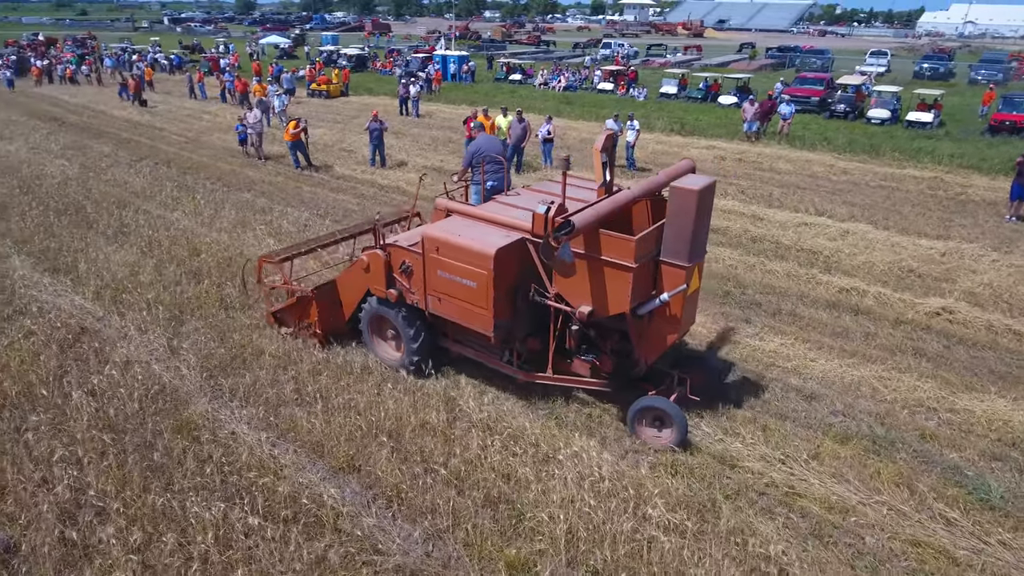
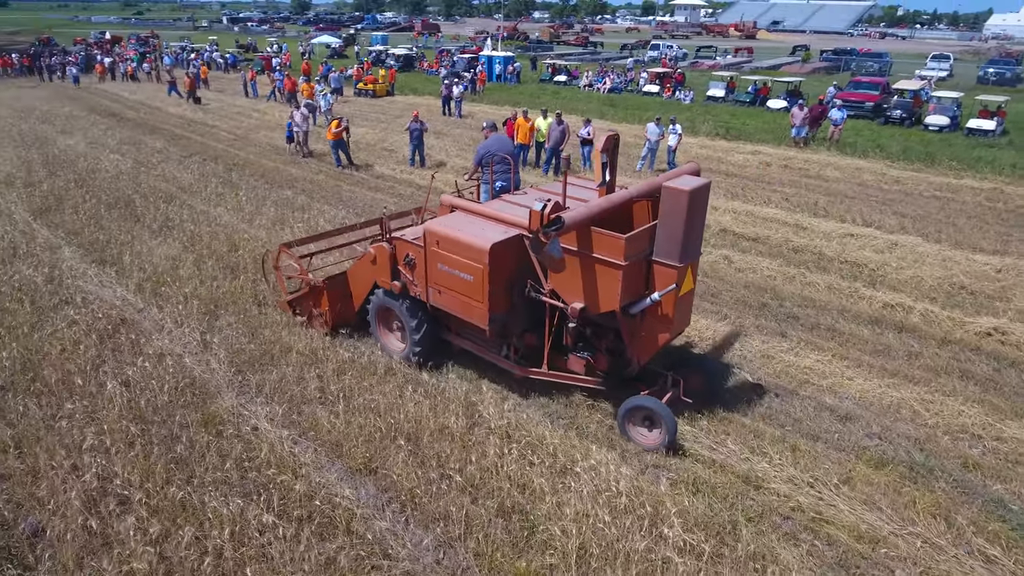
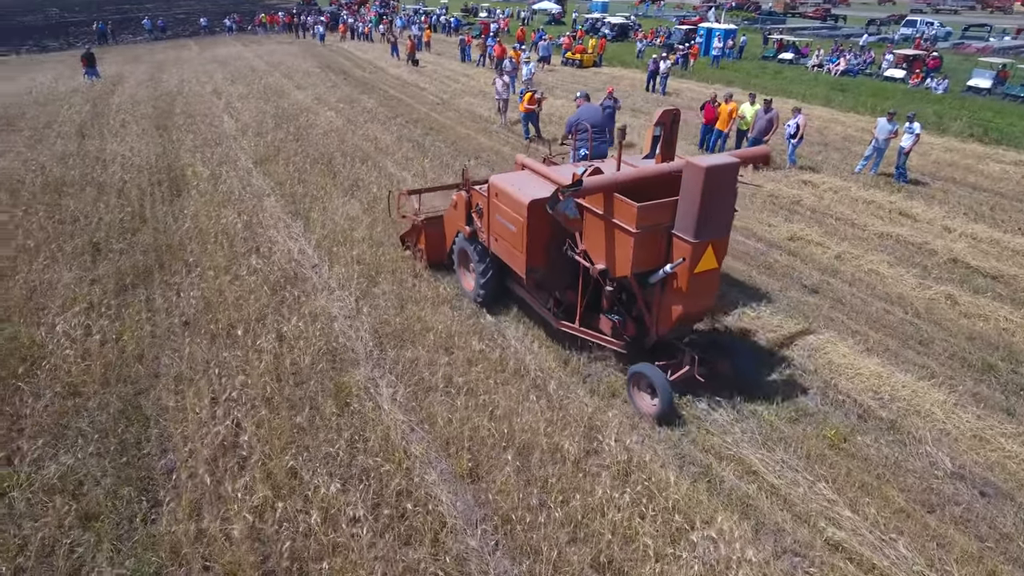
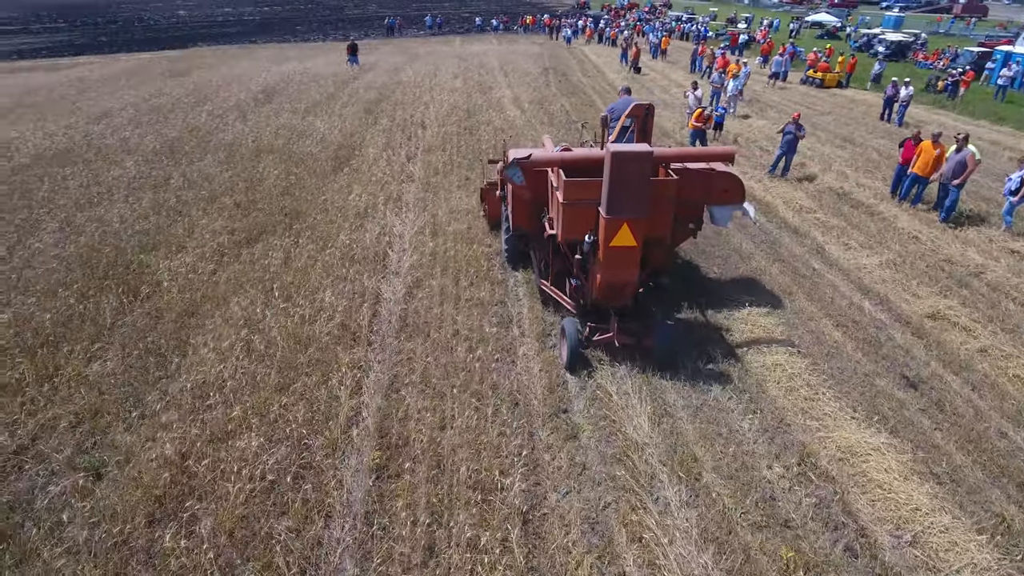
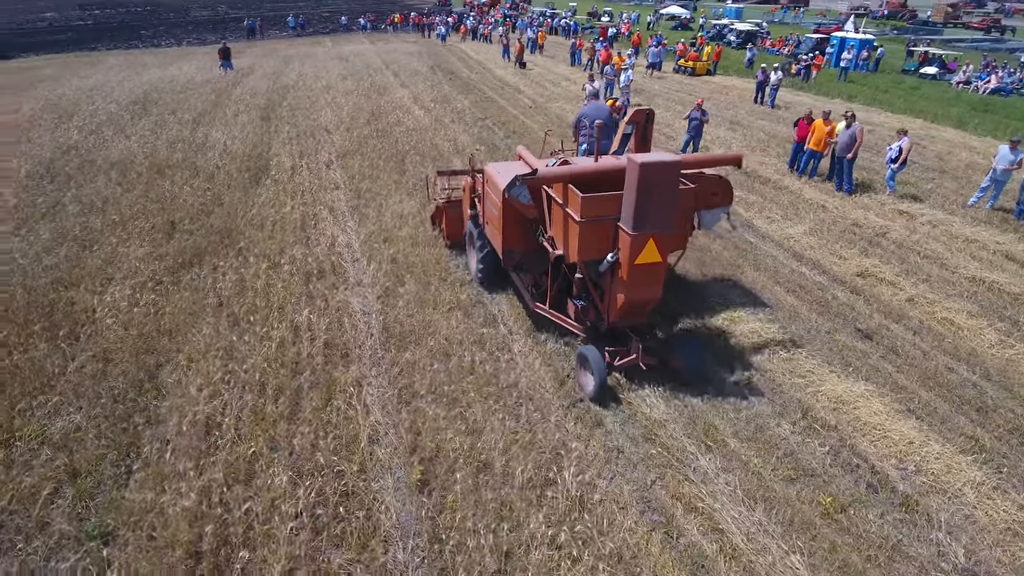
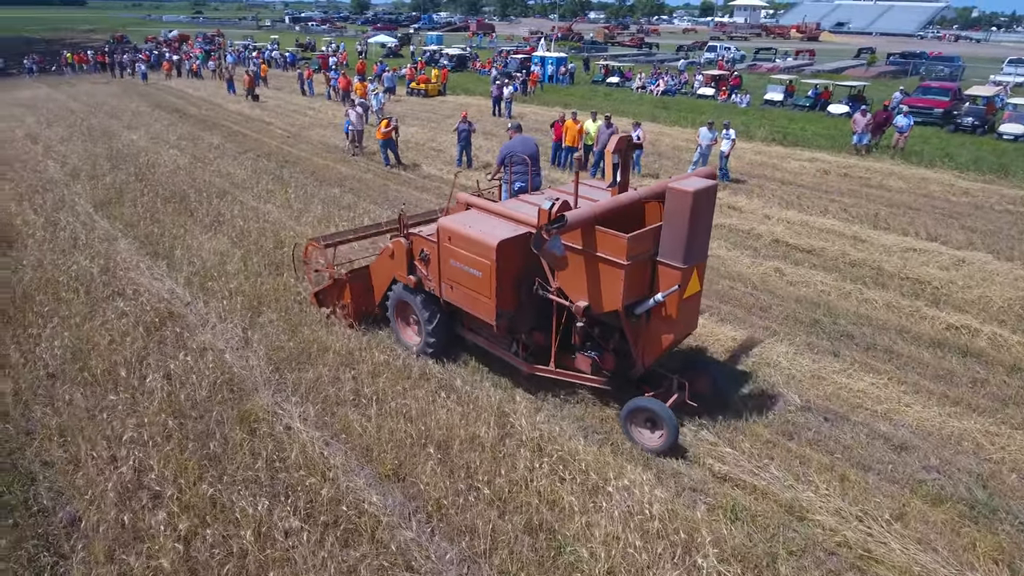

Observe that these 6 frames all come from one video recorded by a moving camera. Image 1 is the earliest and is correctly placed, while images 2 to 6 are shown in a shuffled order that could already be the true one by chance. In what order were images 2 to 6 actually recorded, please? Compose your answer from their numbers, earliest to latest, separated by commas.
2, 6, 3, 5, 4
